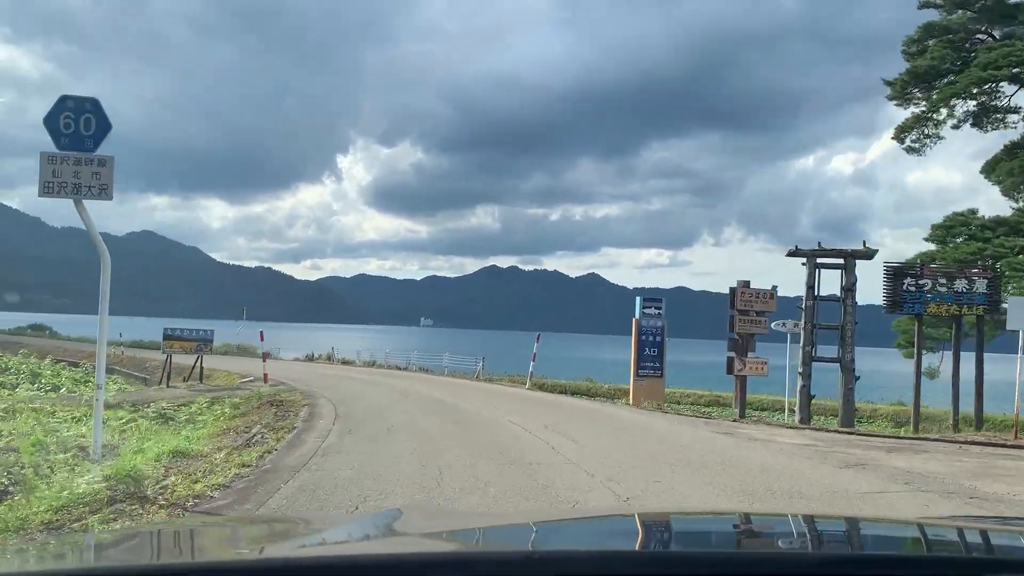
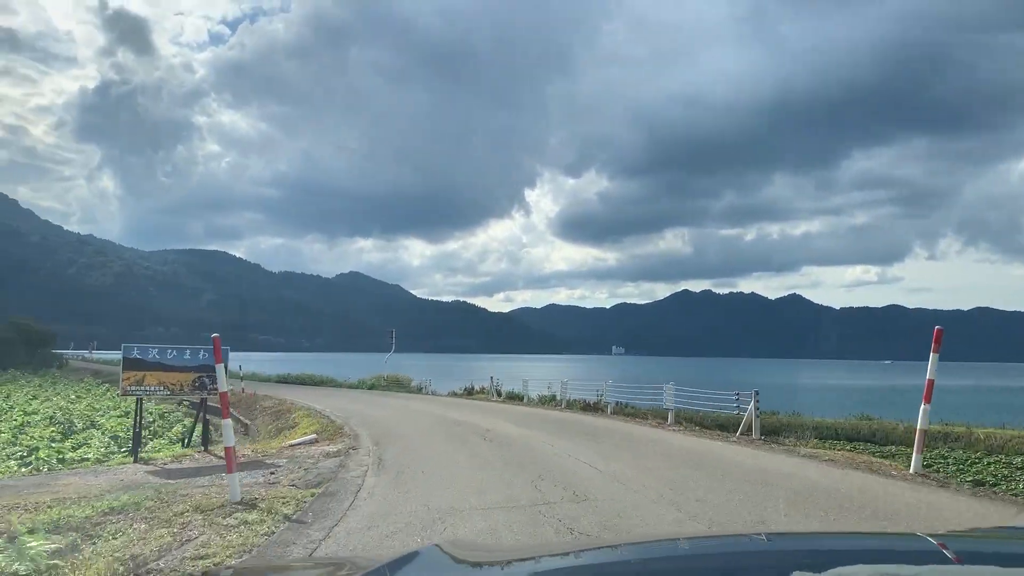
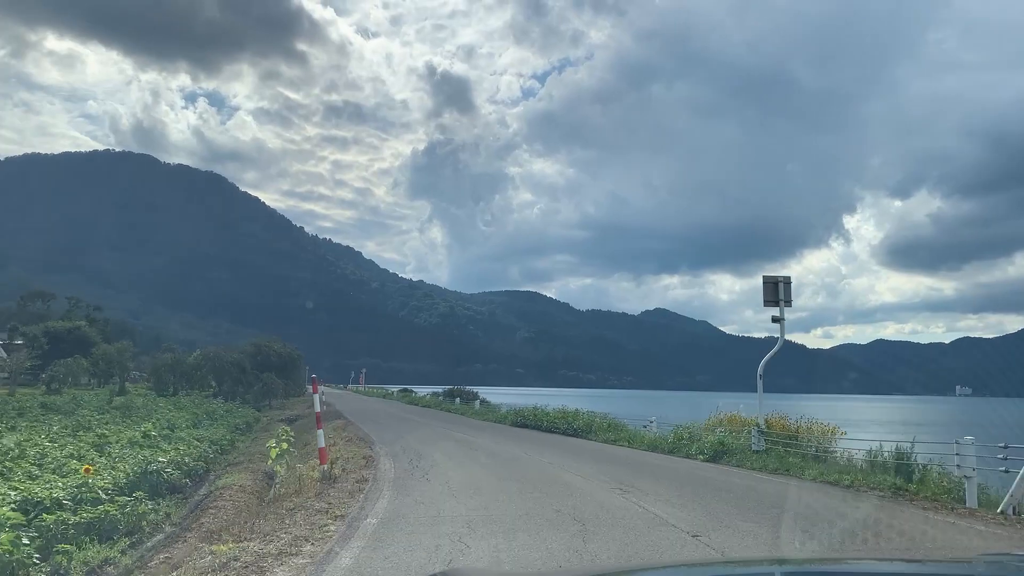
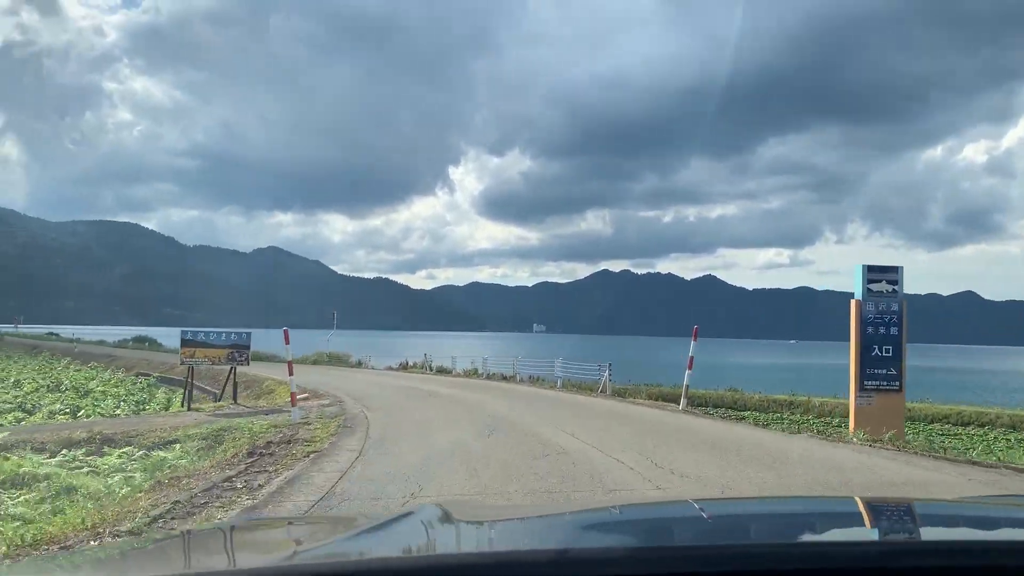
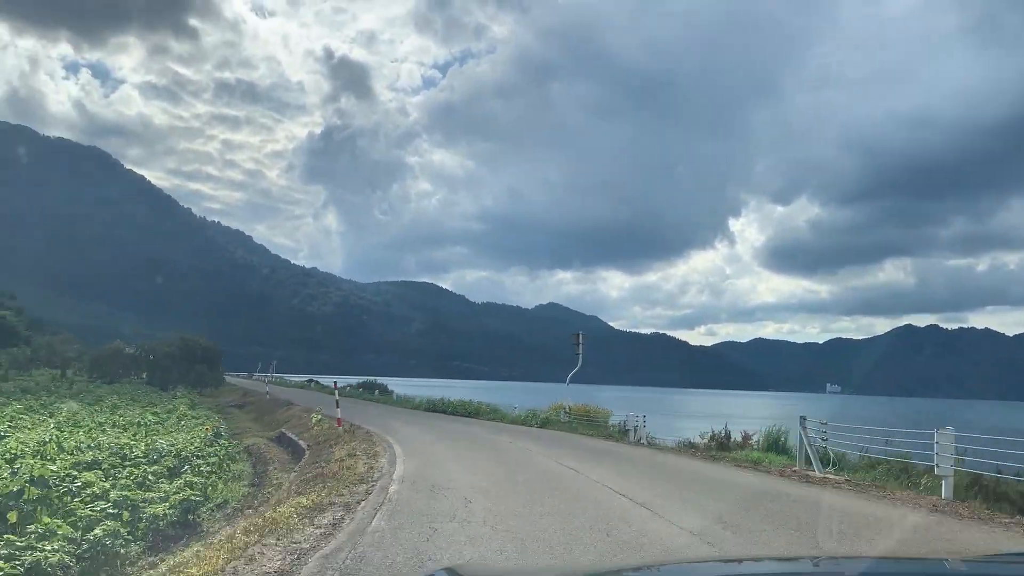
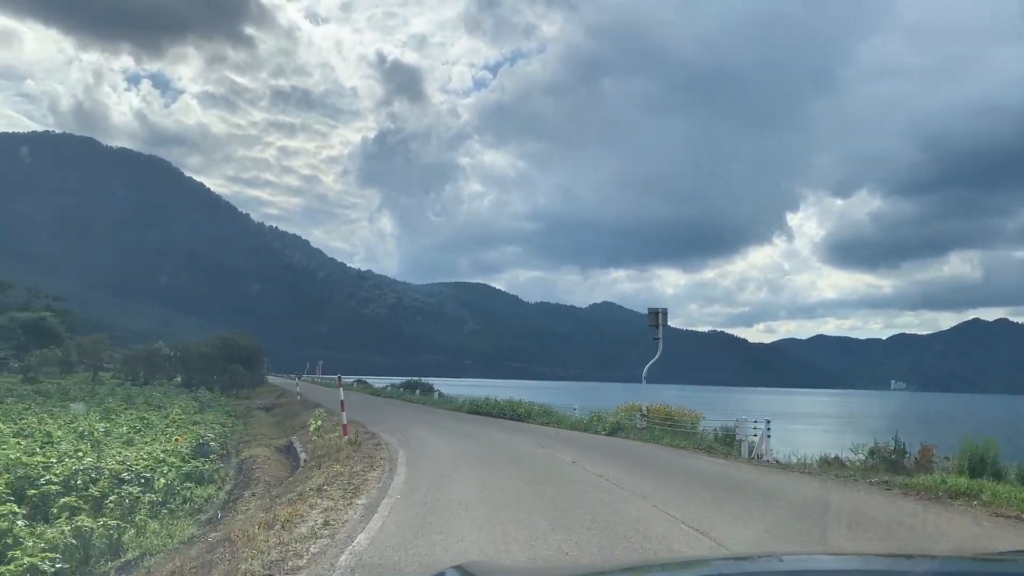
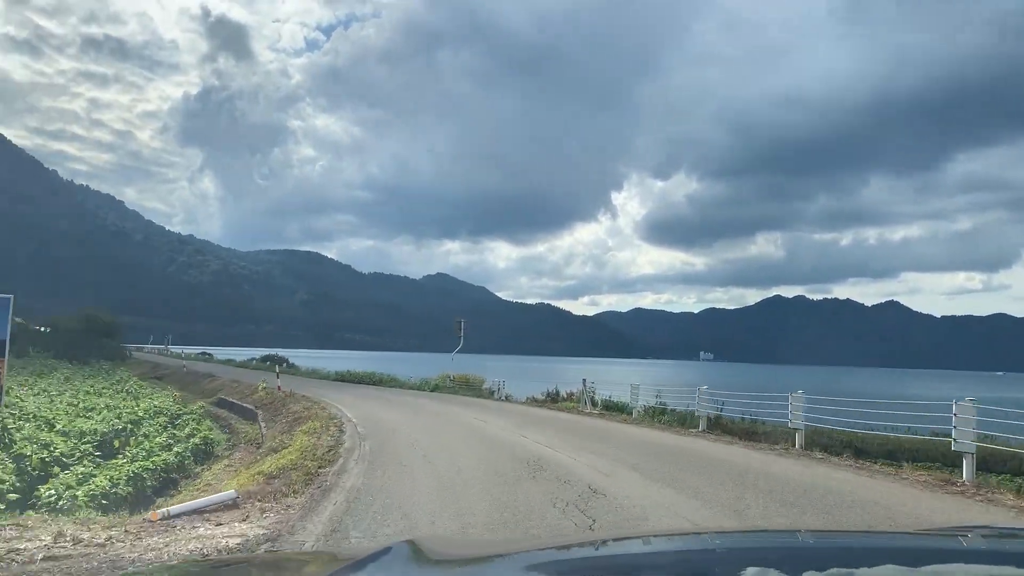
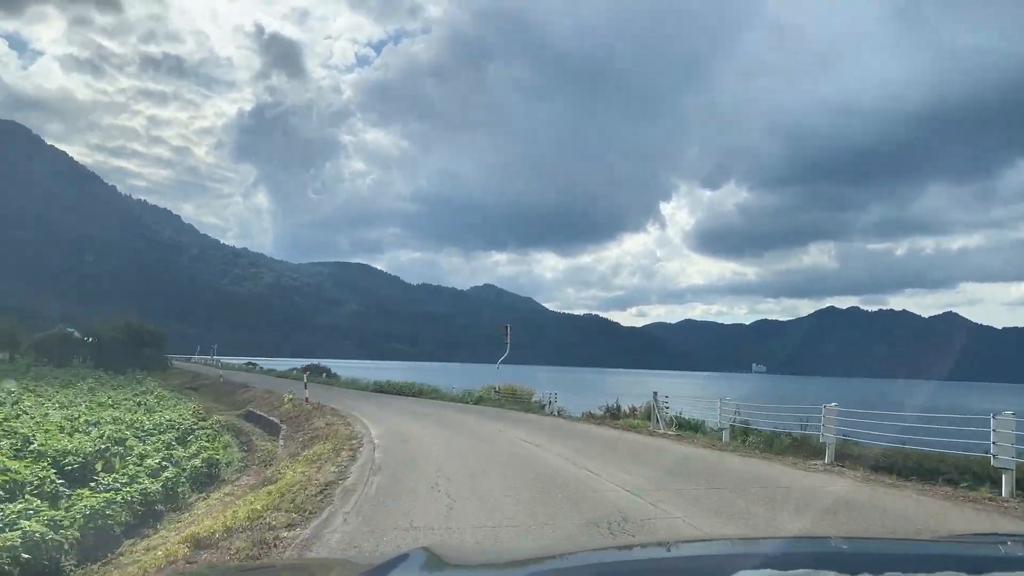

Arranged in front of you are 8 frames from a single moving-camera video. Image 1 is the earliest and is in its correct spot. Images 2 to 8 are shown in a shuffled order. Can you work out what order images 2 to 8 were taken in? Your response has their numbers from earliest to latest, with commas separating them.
4, 2, 7, 8, 5, 6, 3
